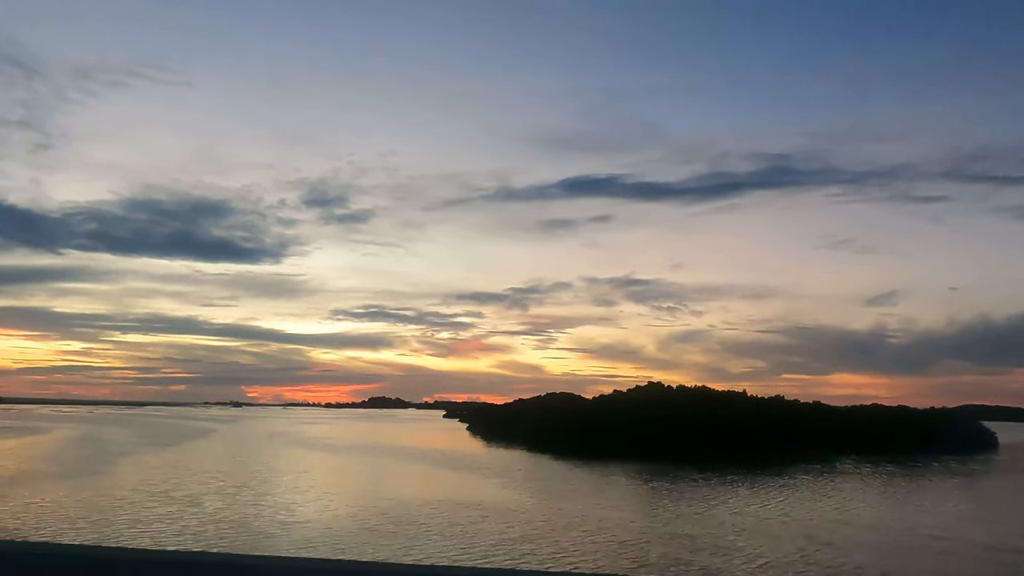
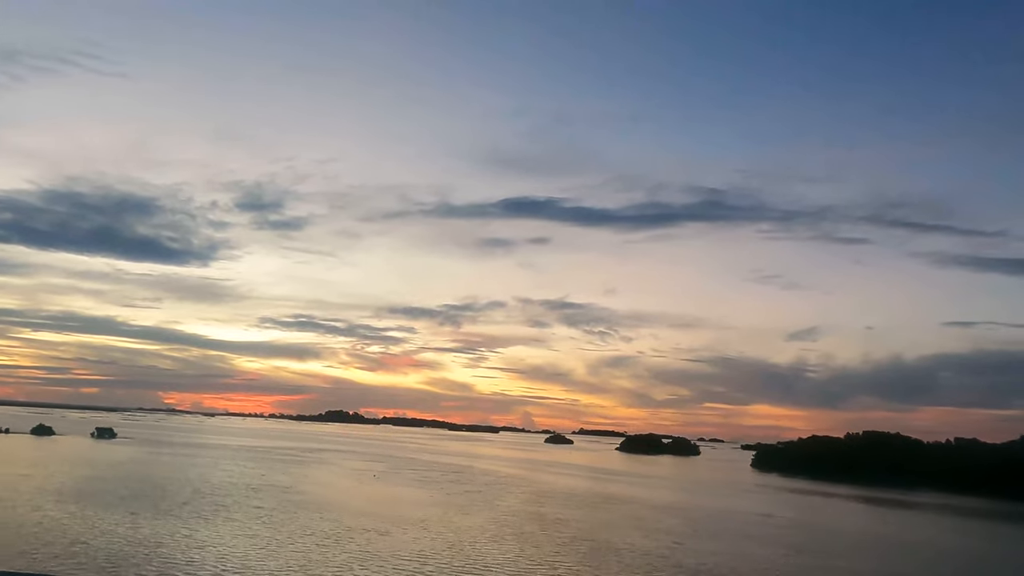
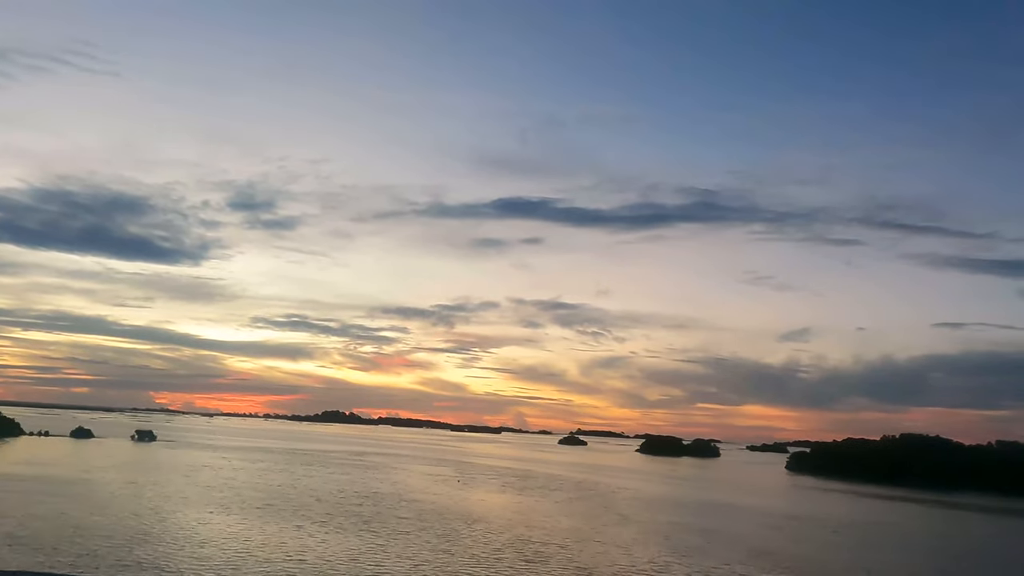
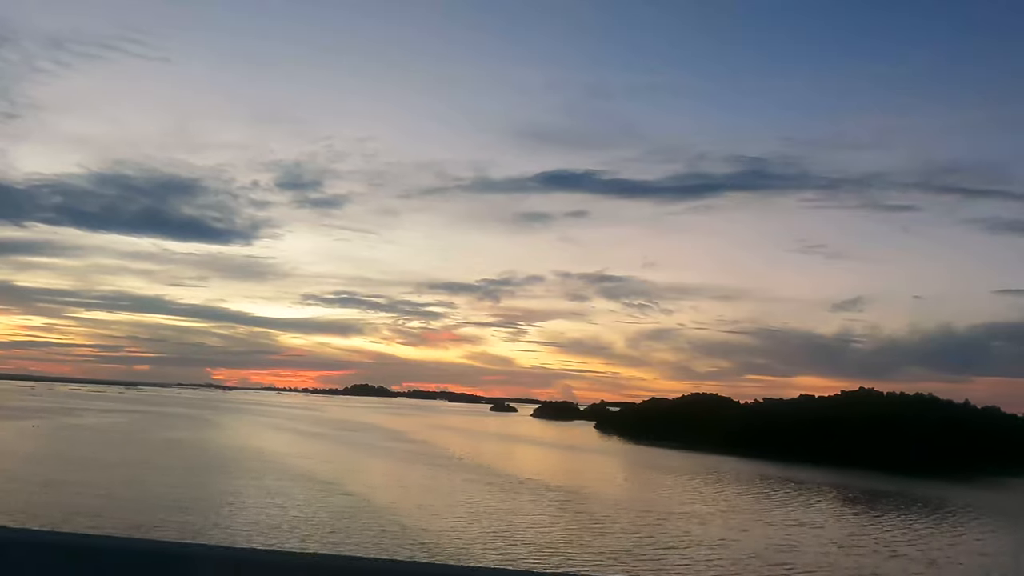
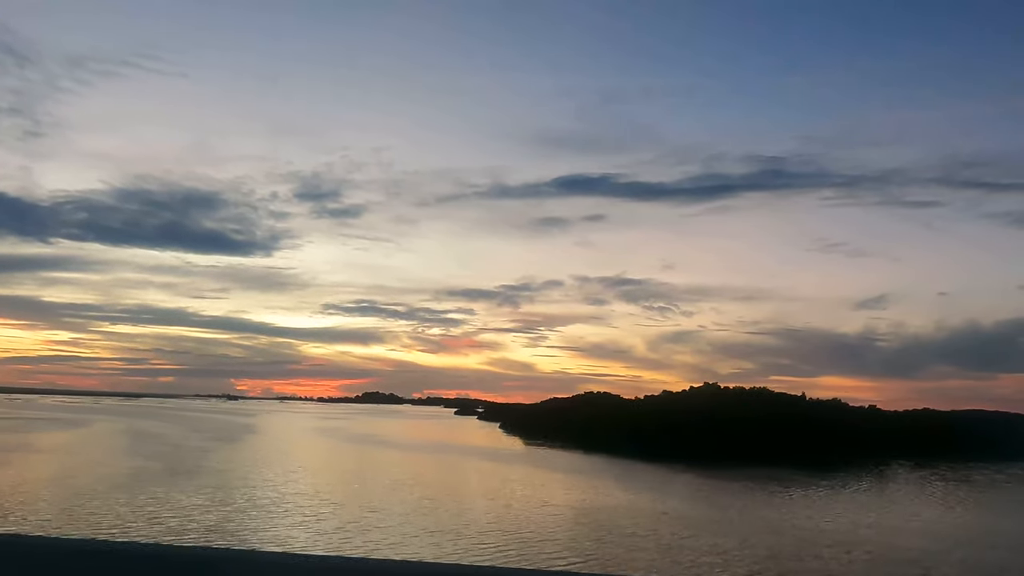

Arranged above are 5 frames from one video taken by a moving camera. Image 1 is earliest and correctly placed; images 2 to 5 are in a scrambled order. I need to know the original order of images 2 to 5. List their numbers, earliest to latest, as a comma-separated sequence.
5, 4, 2, 3
